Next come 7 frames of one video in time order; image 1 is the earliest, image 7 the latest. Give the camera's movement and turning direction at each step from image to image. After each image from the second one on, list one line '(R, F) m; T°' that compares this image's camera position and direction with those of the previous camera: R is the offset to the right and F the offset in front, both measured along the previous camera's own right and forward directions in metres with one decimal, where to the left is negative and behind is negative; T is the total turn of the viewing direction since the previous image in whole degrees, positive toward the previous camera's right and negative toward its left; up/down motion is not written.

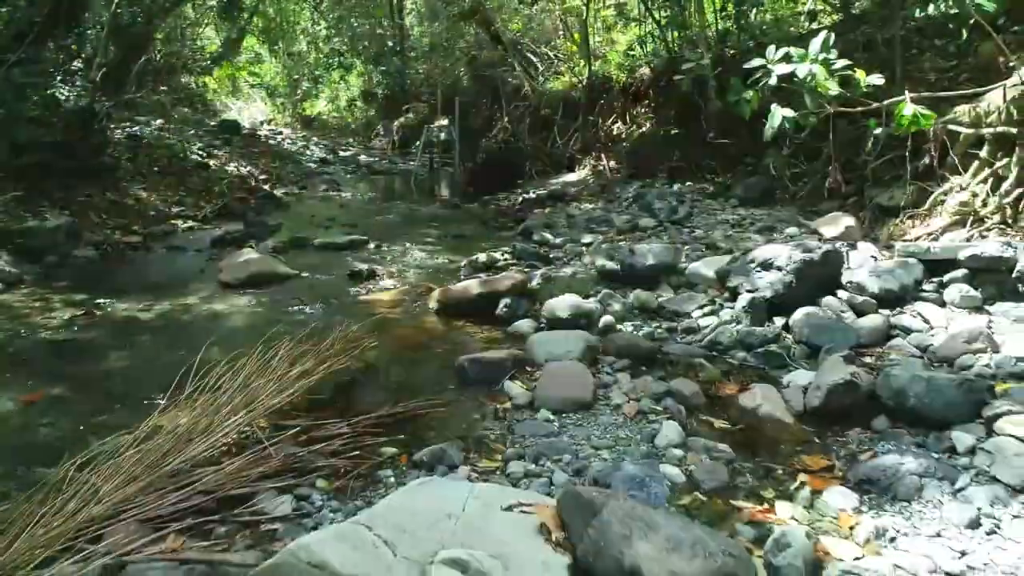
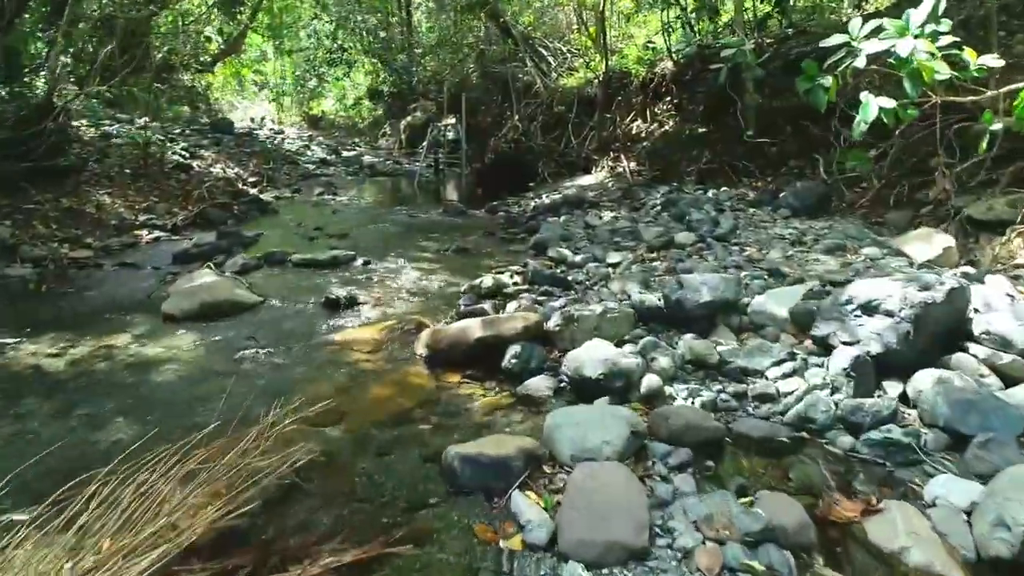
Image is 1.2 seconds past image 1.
(0.0, +1.1) m; -1°
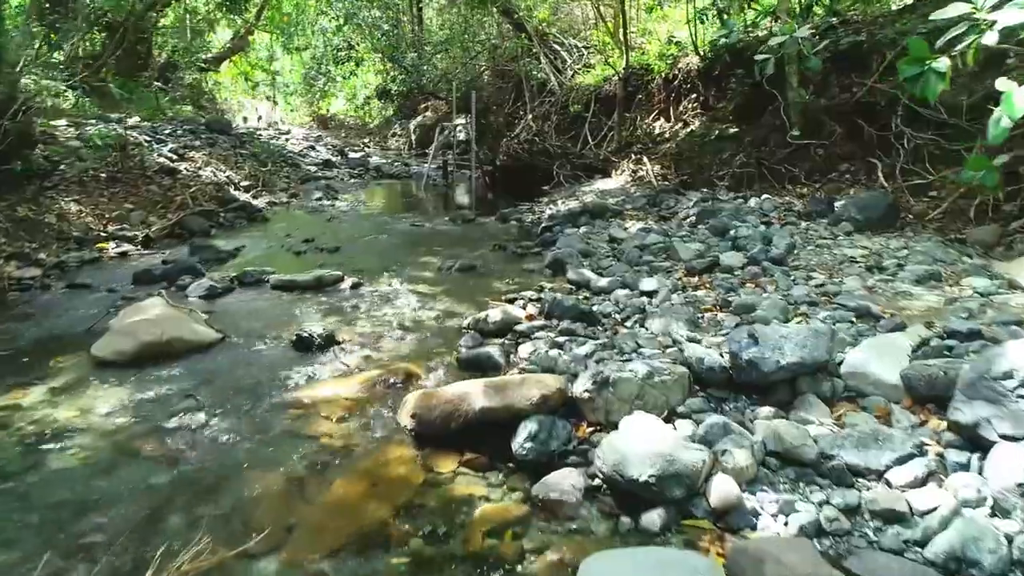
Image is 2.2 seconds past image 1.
(0.0, +0.9) m; -1°
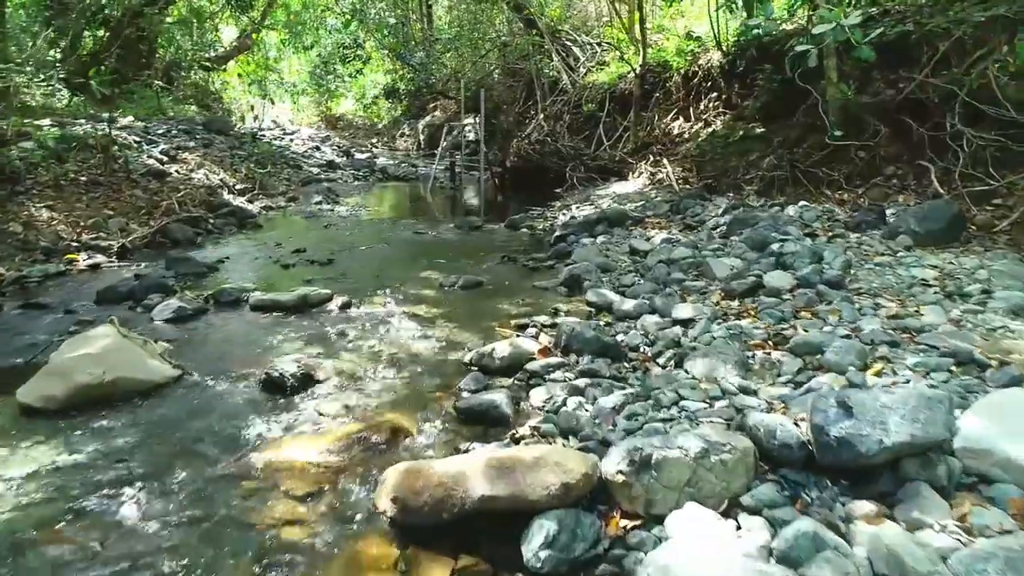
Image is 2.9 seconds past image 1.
(0.0, +0.7) m; -1°
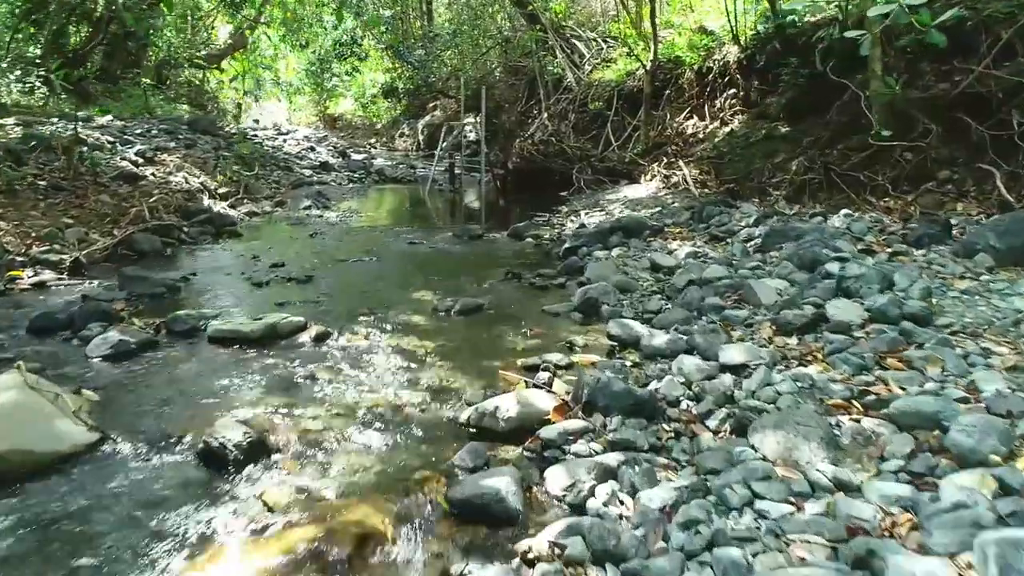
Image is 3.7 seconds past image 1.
(0.0, +0.8) m; 0°
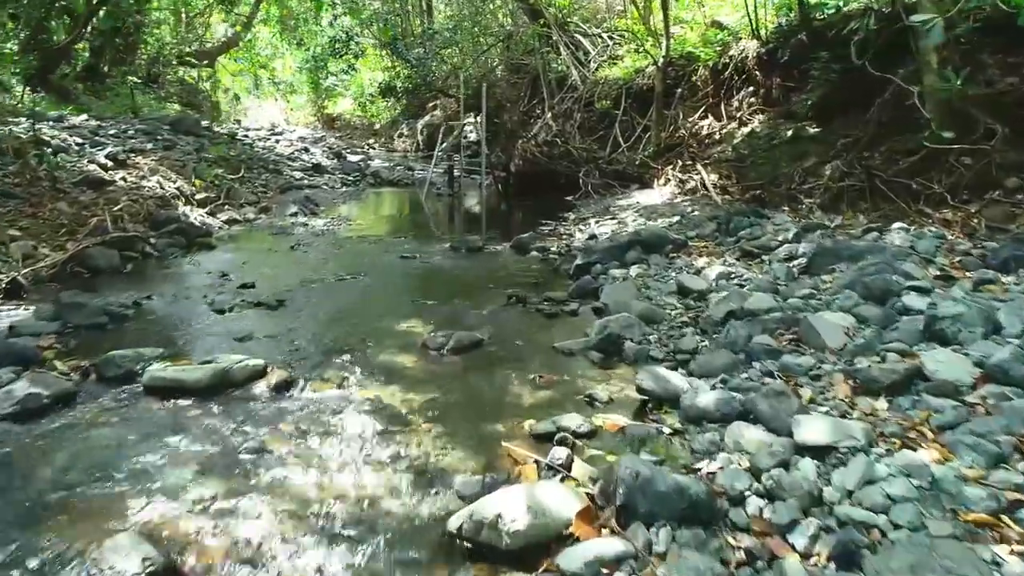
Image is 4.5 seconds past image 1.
(0.0, +0.8) m; 0°
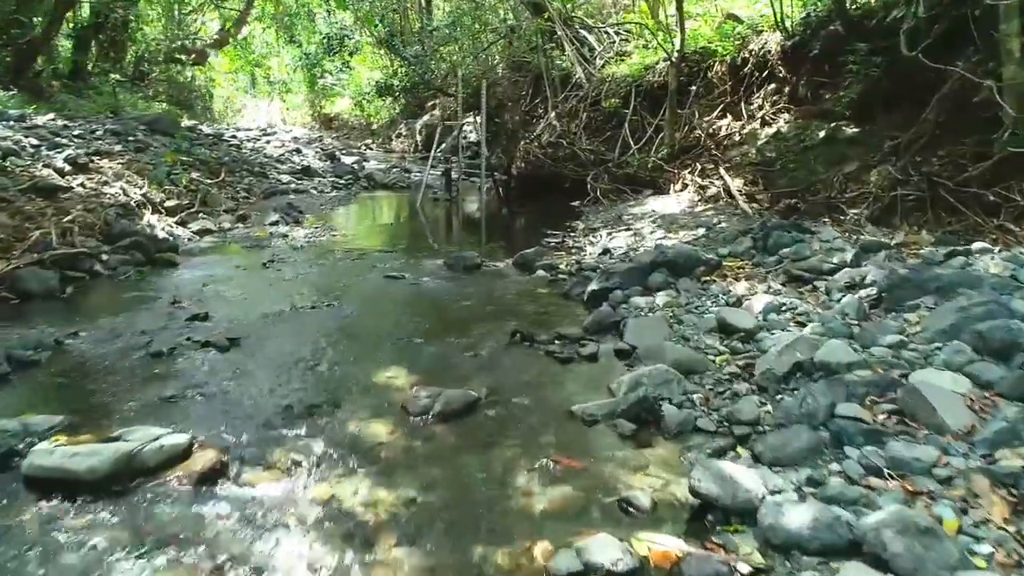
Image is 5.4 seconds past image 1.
(0.0, +0.8) m; 0°
